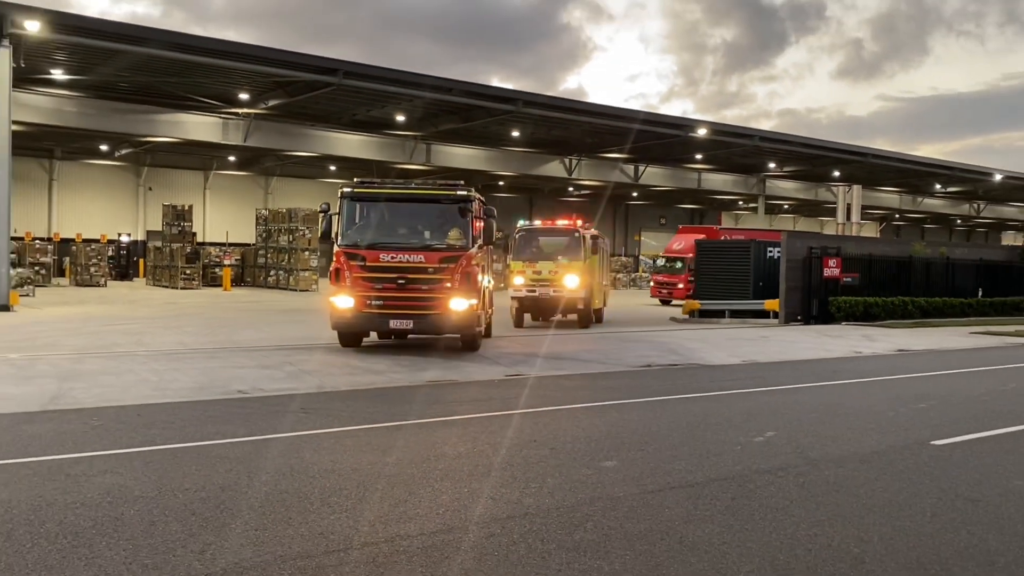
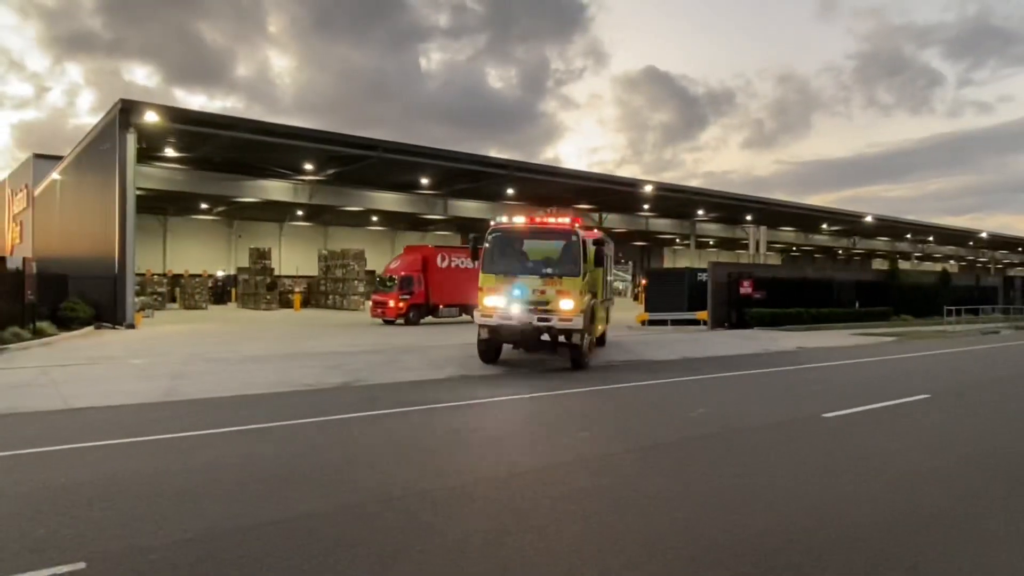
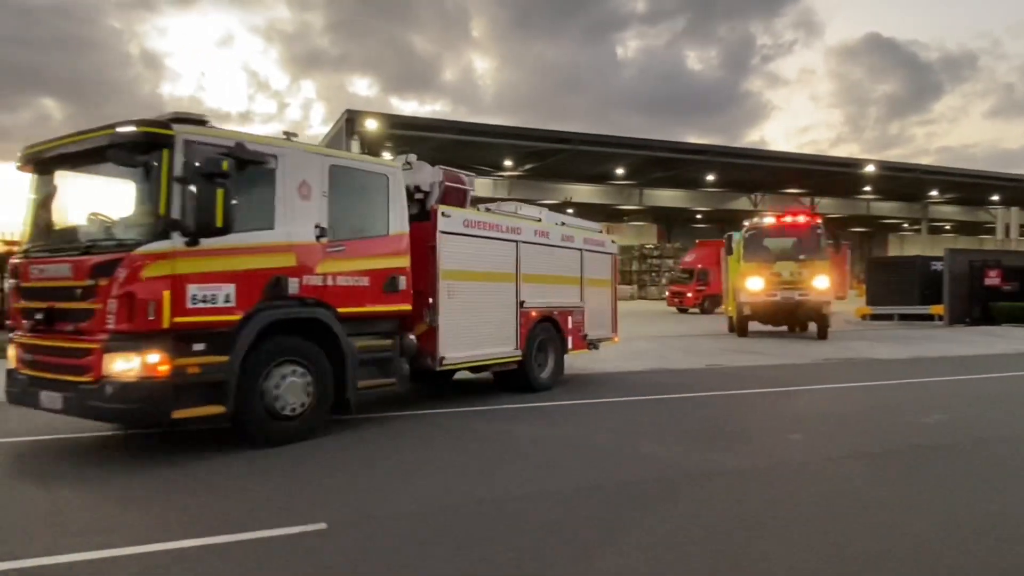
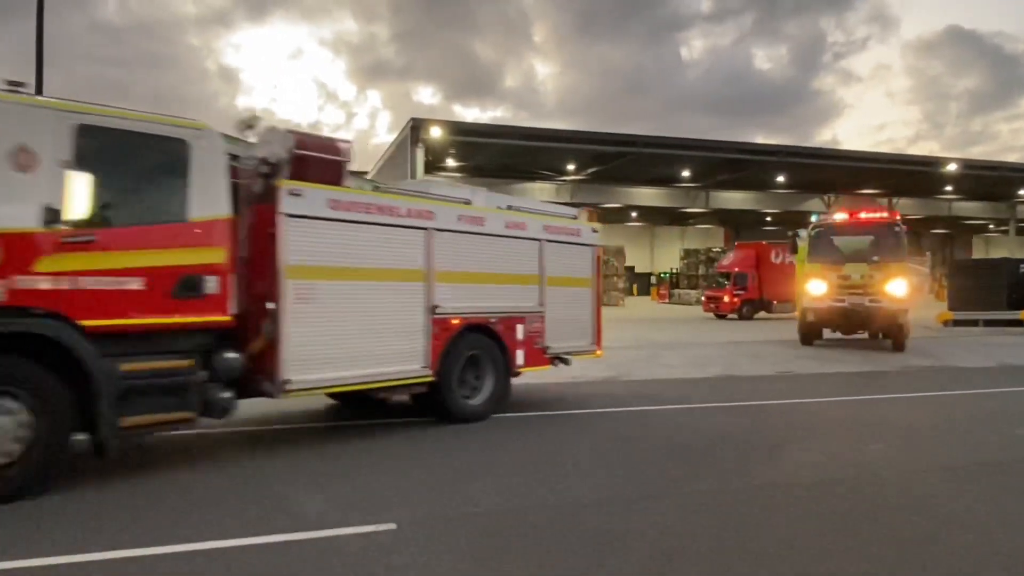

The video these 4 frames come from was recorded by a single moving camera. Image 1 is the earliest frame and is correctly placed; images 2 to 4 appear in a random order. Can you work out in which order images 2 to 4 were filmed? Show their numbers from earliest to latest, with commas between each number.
3, 4, 2
